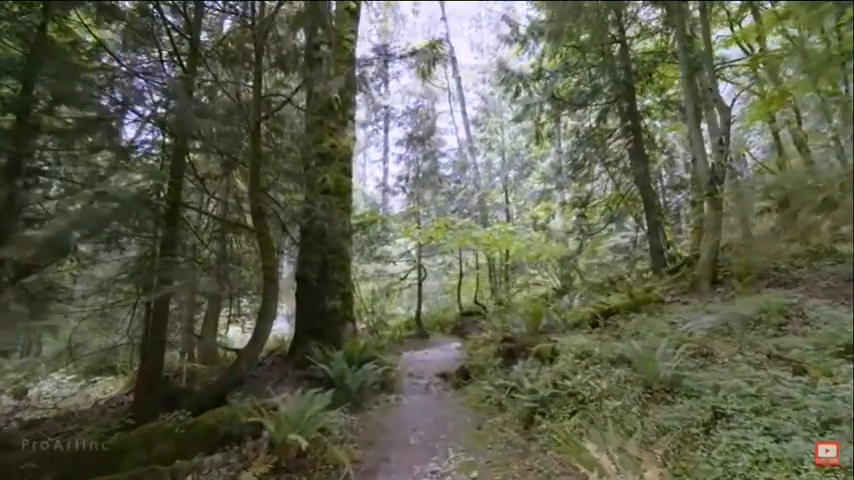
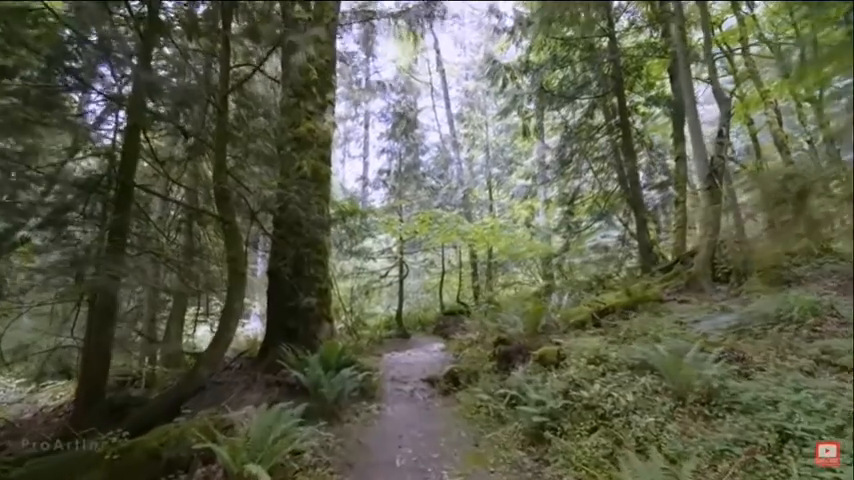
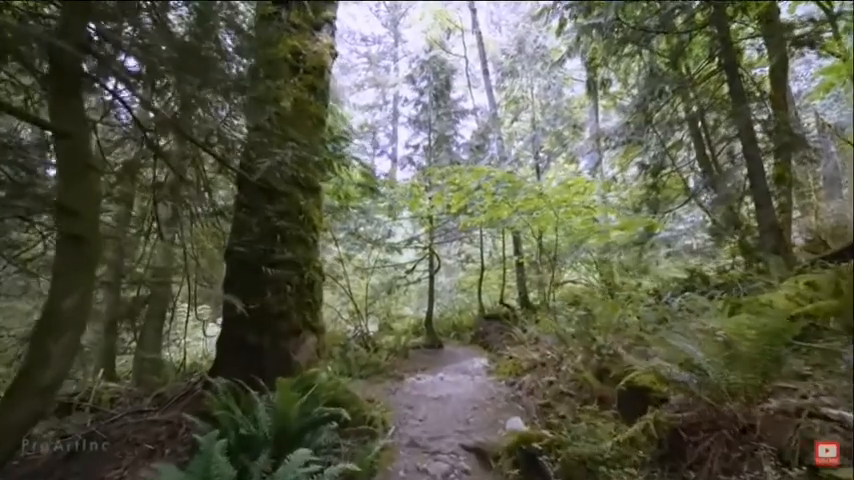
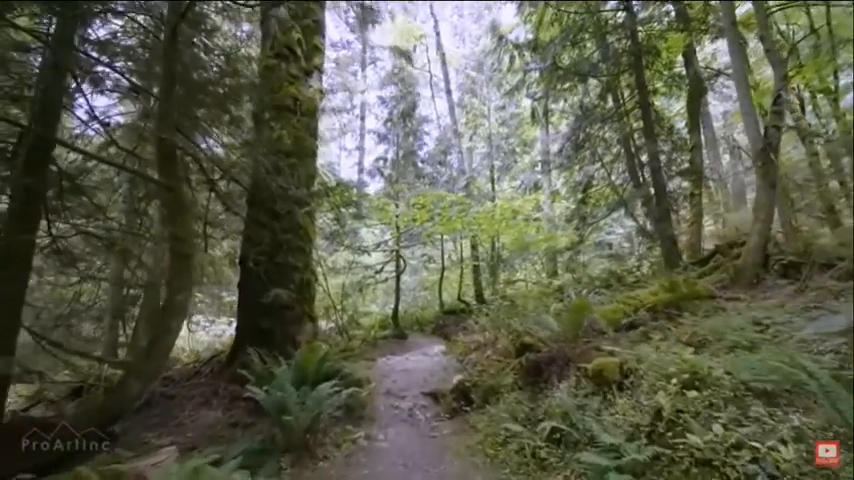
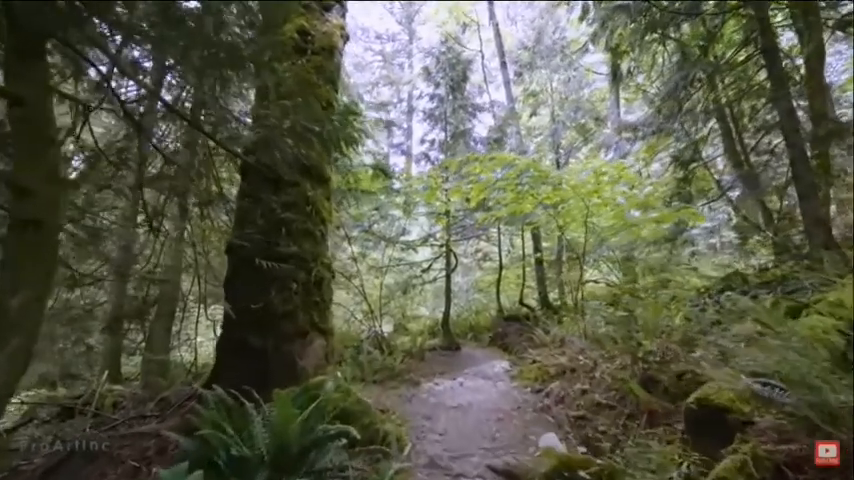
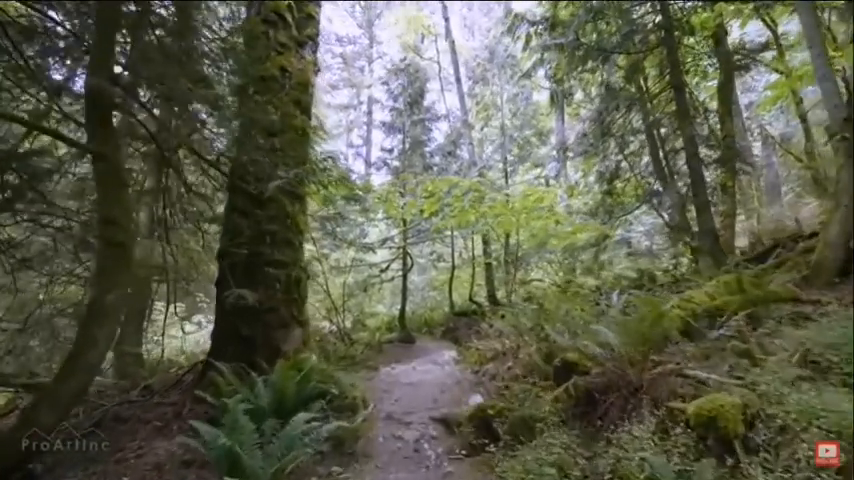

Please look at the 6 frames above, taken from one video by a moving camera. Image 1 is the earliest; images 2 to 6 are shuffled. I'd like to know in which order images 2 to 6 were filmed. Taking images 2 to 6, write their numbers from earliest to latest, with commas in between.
2, 4, 6, 3, 5
